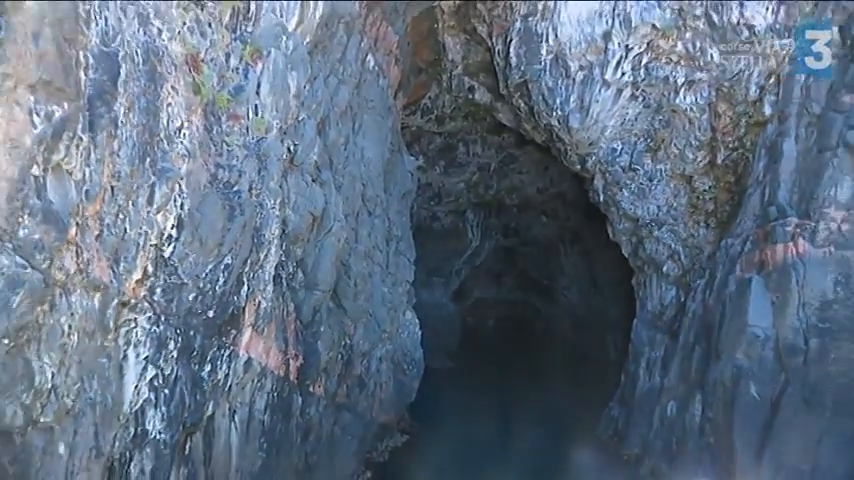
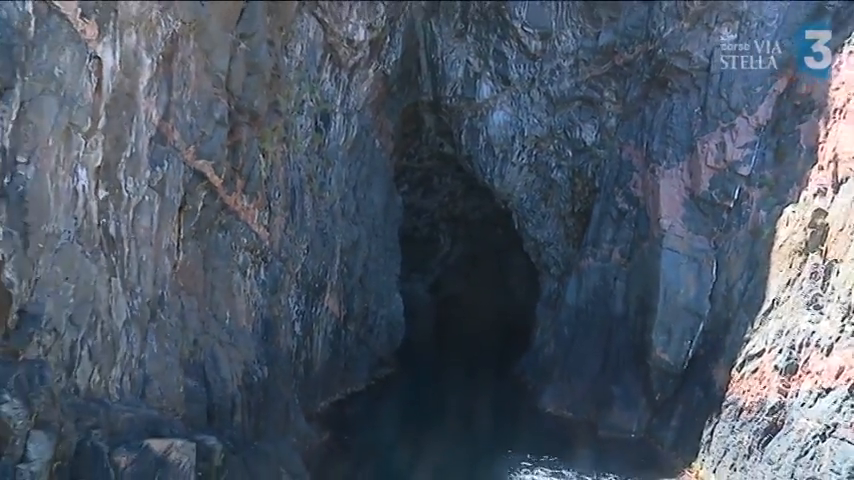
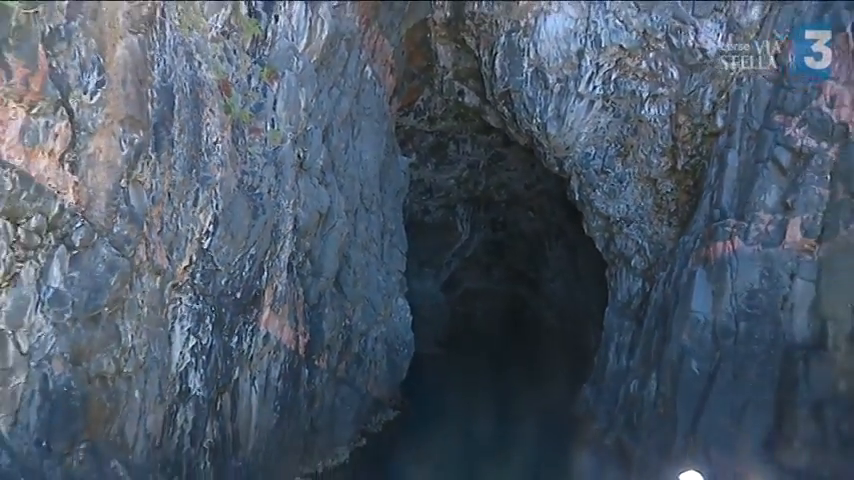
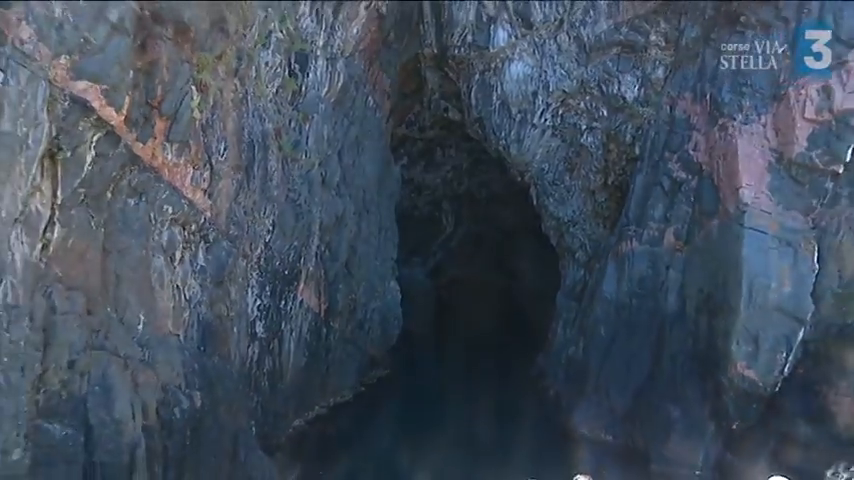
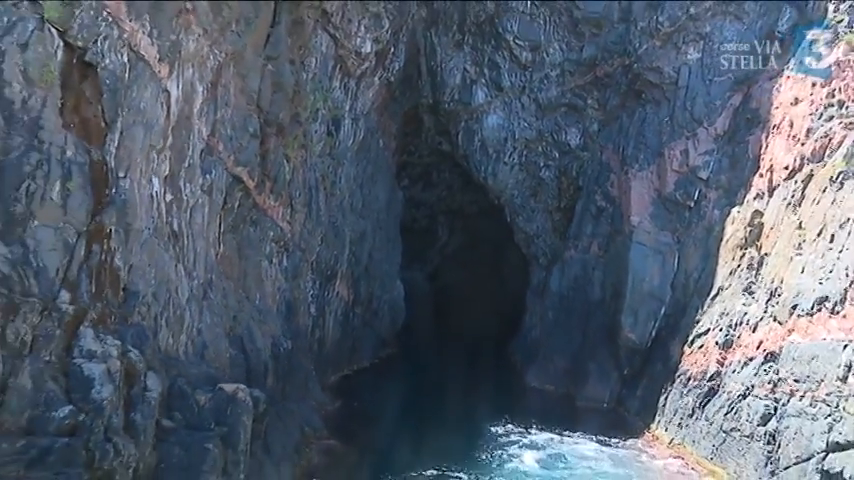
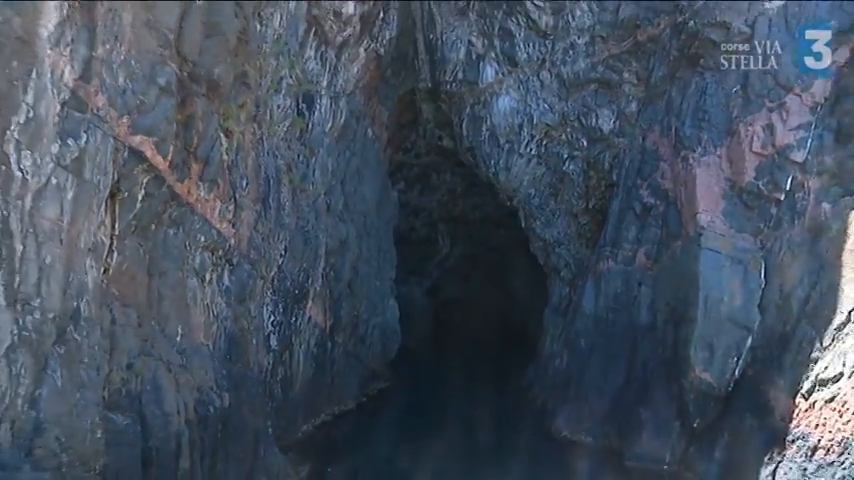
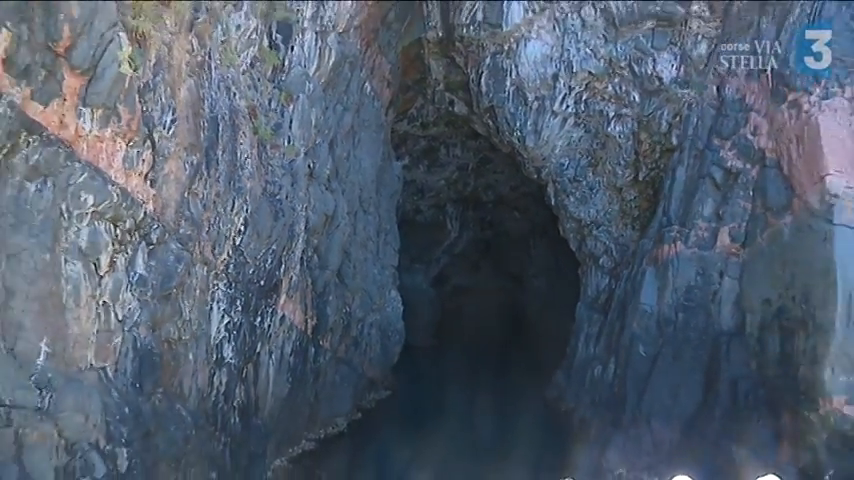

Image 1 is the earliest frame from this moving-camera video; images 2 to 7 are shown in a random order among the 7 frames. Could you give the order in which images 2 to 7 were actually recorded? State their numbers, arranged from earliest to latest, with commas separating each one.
3, 7, 4, 6, 2, 5
